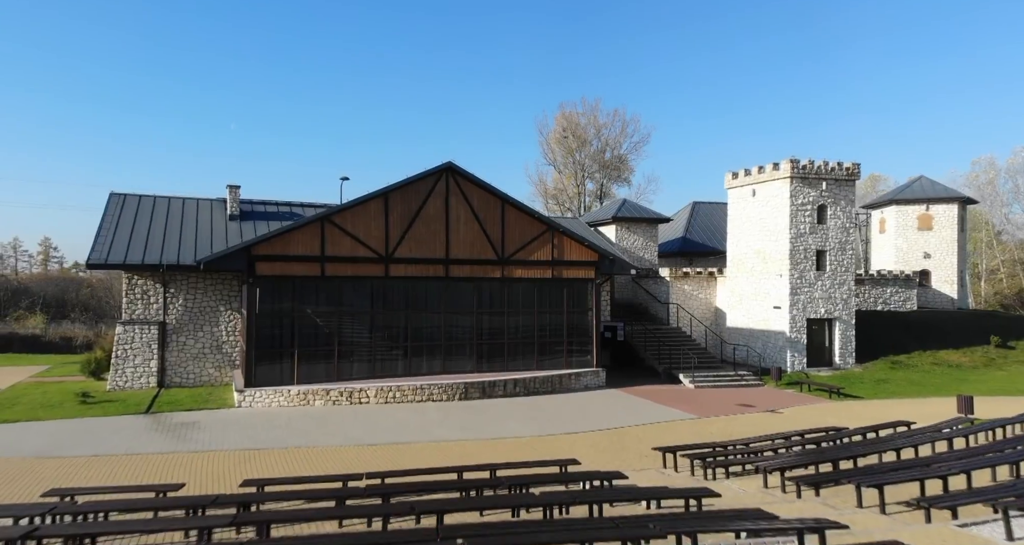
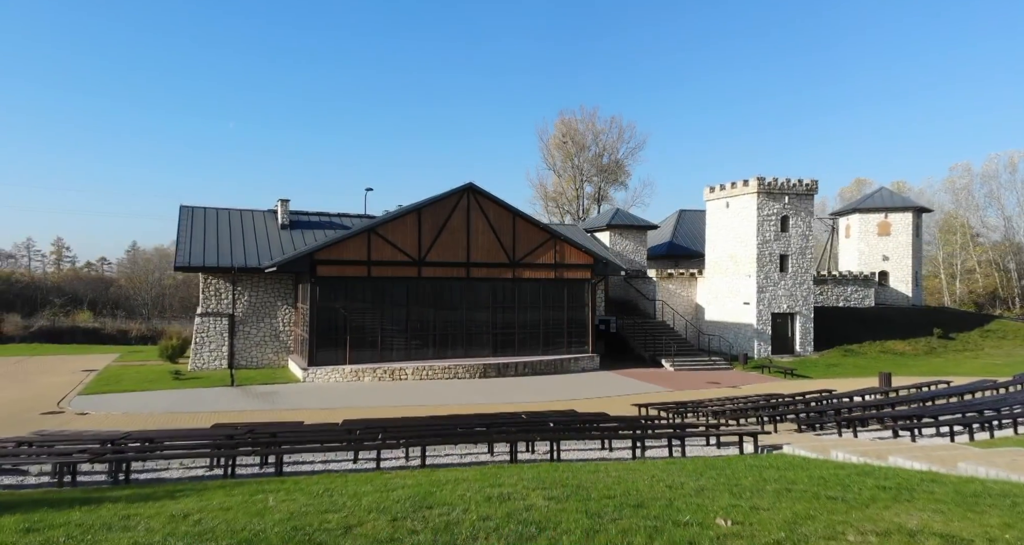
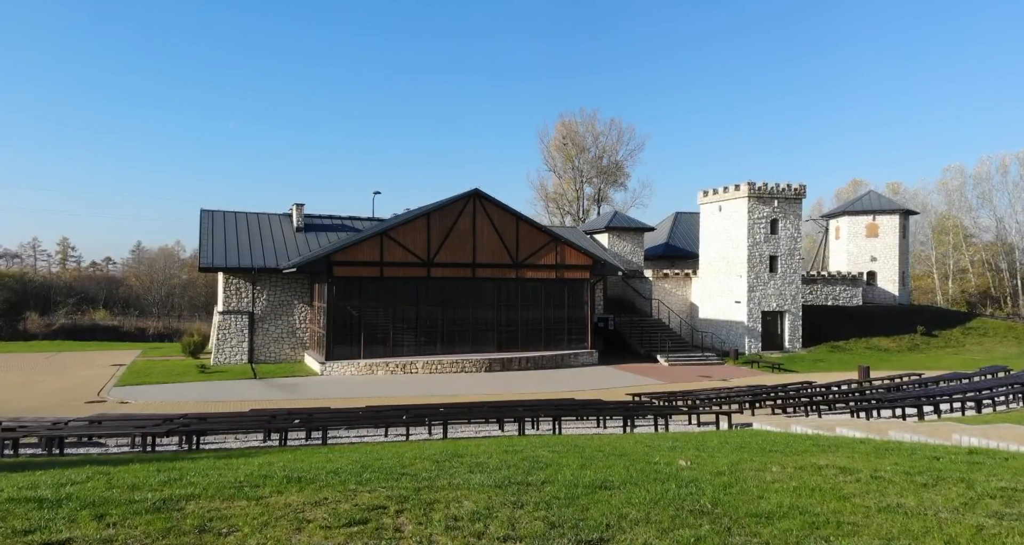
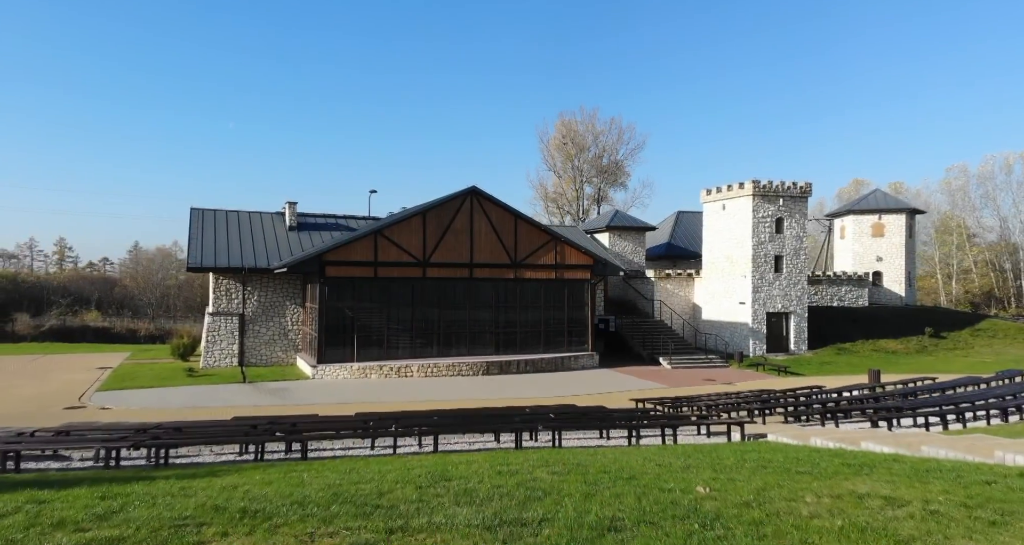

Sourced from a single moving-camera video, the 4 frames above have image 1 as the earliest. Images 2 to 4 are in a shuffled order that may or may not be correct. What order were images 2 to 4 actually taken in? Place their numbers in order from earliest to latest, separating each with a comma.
2, 4, 3
